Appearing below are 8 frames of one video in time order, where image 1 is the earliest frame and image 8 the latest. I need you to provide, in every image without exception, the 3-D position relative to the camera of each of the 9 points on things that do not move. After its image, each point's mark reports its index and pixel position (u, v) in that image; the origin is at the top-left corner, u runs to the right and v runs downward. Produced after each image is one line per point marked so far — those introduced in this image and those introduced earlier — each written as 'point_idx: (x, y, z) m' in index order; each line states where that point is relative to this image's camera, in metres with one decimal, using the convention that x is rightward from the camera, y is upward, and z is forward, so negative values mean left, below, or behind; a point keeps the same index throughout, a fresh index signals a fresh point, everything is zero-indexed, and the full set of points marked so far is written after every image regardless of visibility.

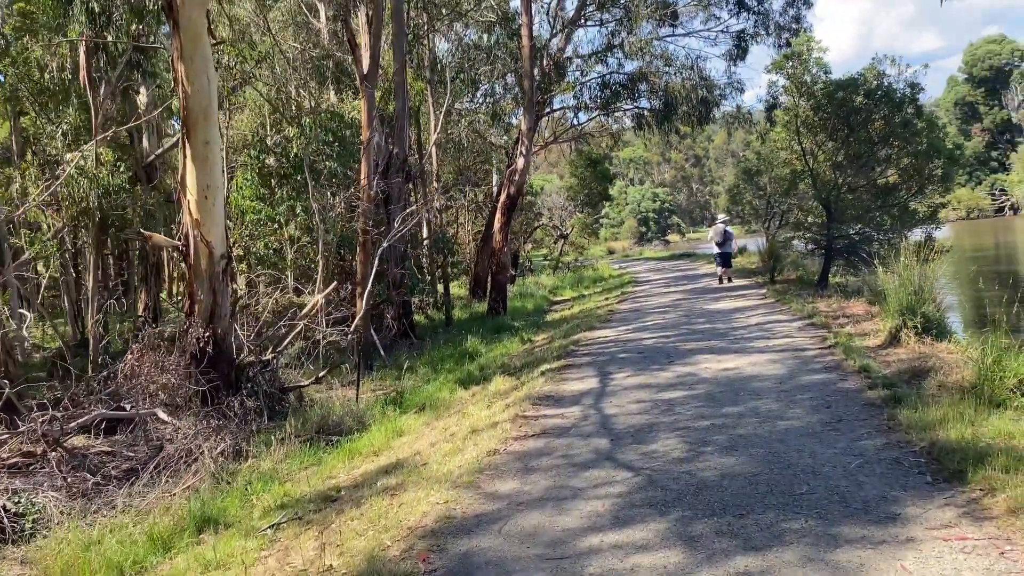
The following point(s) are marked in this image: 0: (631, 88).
0: (+2.2, +3.8, +15.8) m
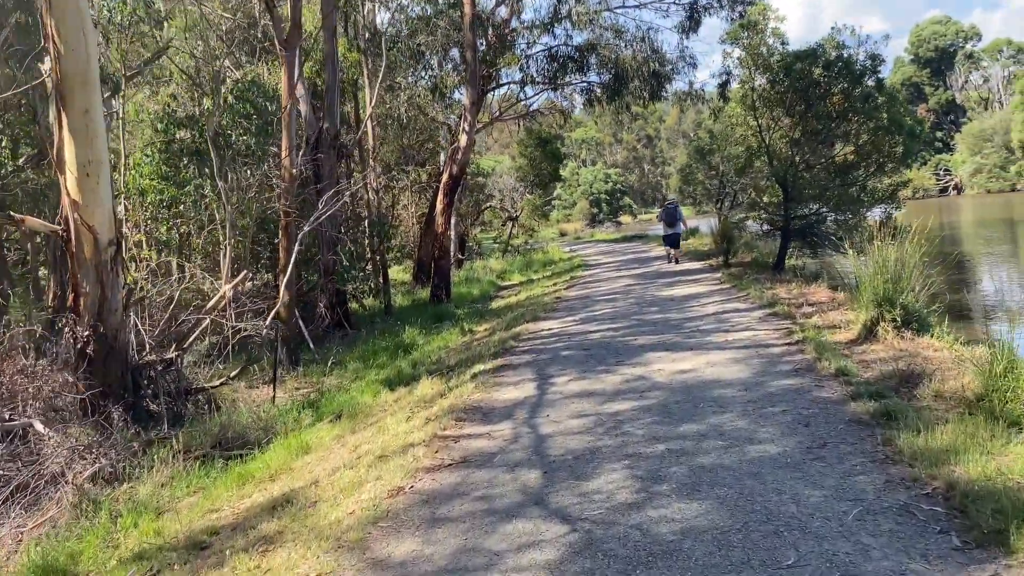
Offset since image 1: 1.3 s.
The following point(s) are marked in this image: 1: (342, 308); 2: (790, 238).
0: (+1.2, +4.0, +15.0) m
1: (-2.5, -0.3, +12.6) m
2: (+4.2, +0.8, +12.7) m
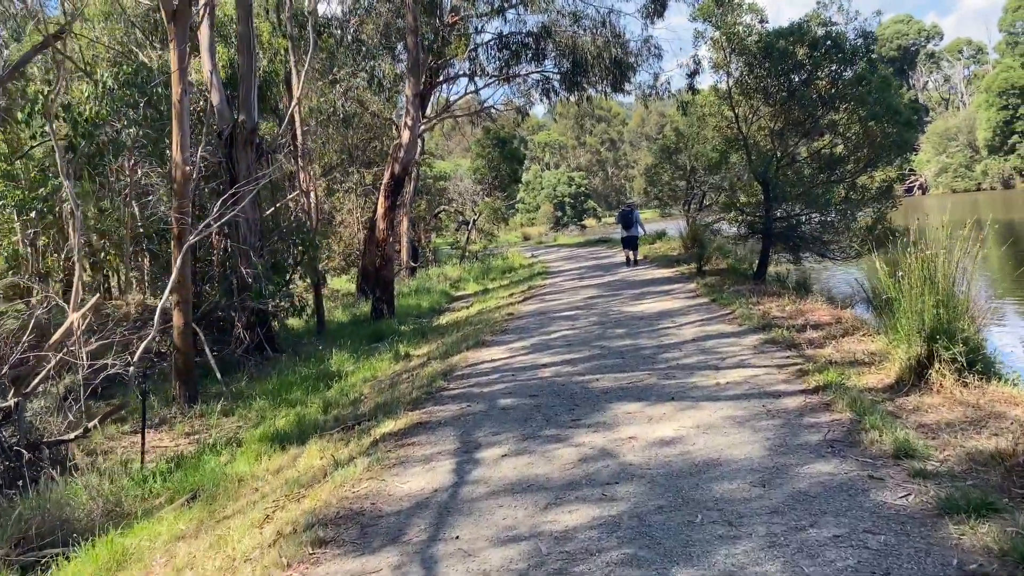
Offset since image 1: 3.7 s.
0: (+0.4, +3.8, +13.5) m
1: (-3.2, -0.5, +10.9) m
2: (+3.5, +0.6, +11.3) m
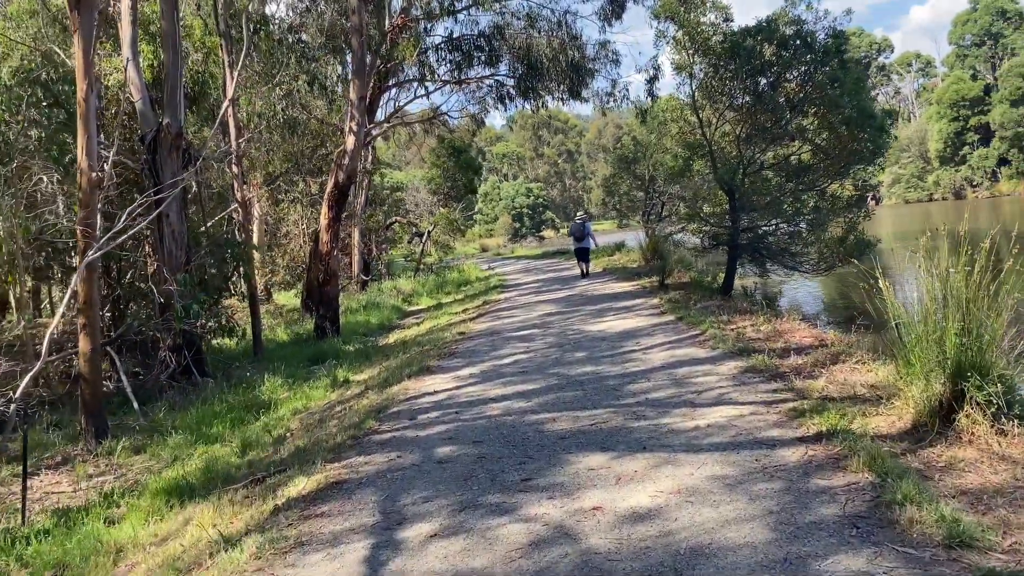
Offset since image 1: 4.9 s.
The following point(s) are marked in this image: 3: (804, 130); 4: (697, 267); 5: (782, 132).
0: (-0.4, +3.6, +12.7) m
1: (-3.8, -0.7, +10.0) m
2: (+2.9, +0.4, +10.7) m
3: (+3.5, +1.9, +10.0) m
4: (+2.9, +0.3, +13.1) m
5: (+3.2, +1.9, +10.0) m
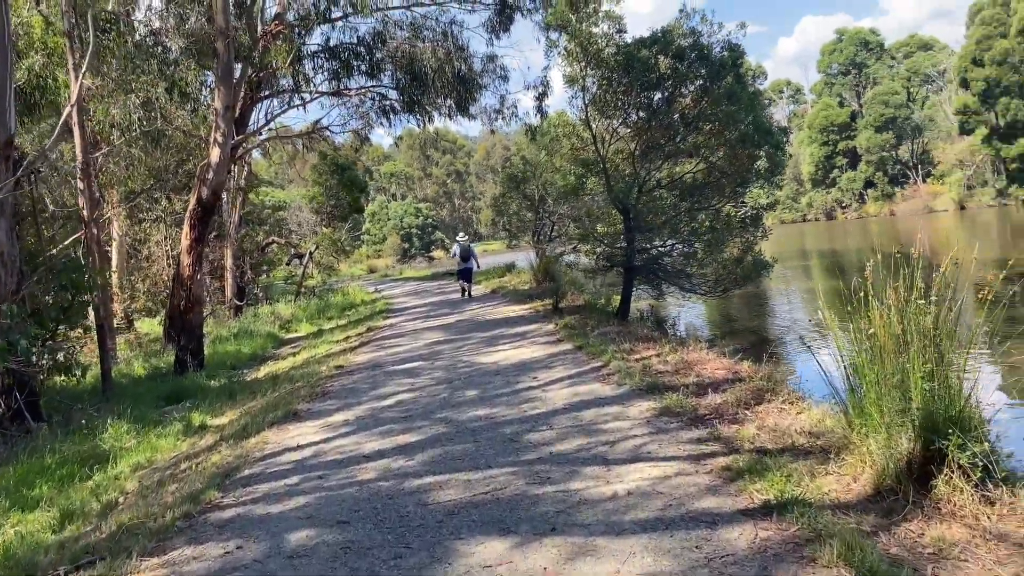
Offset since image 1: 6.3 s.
0: (-2.0, +3.2, +11.9) m
1: (-5.0, -1.1, +8.6) m
2: (+1.5, +0.1, +10.2) m
3: (+2.2, +1.6, +9.6) m
4: (+1.2, 0.0, +12.6) m
5: (+1.9, +1.6, +9.6) m
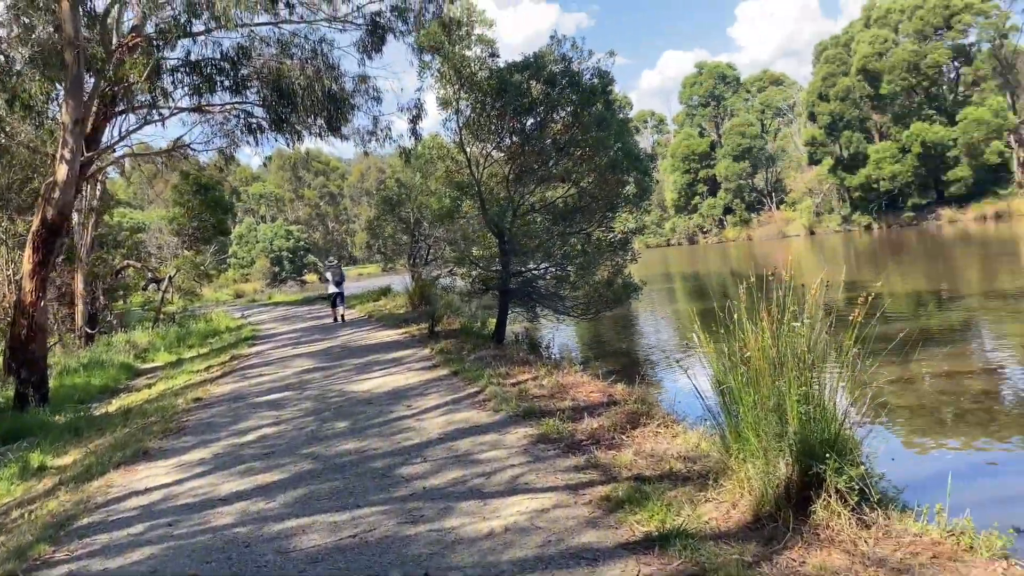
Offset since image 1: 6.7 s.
0: (-3.8, +2.9, +11.4) m
1: (-6.2, -1.3, +7.6) m
2: (0.0, -0.1, +10.2) m
3: (+0.7, +1.3, +9.7) m
4: (-0.7, -0.4, +12.5) m
5: (+0.5, +1.3, +9.7) m
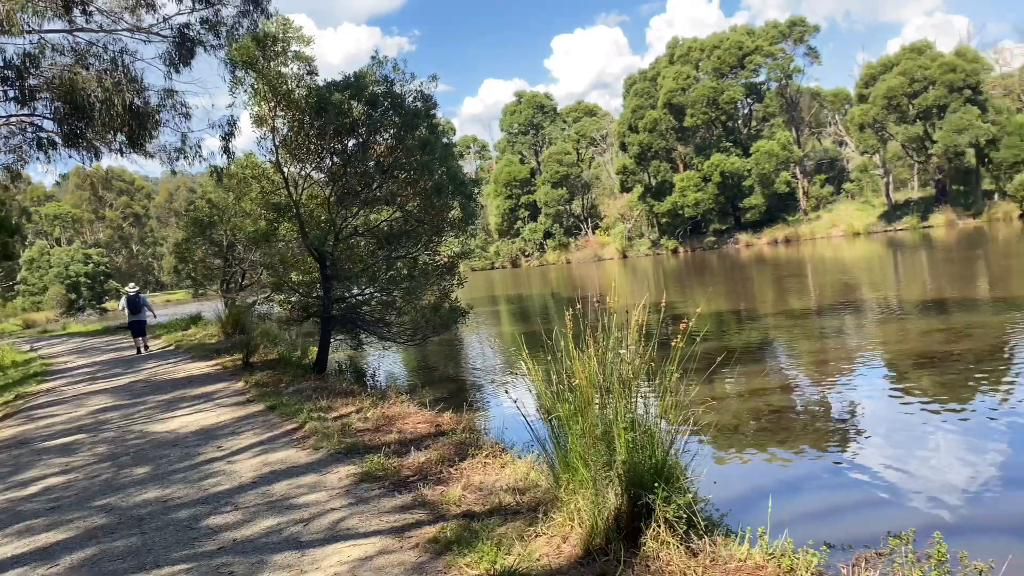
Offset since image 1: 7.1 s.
0: (-6.1, +2.5, +10.3) m
1: (-7.6, -1.6, +6.0) m
2: (-2.1, -0.5, +9.8) m
3: (-1.3, +1.0, +9.5) m
4: (-3.2, -0.8, +11.9) m
5: (-1.5, +1.0, +9.4) m
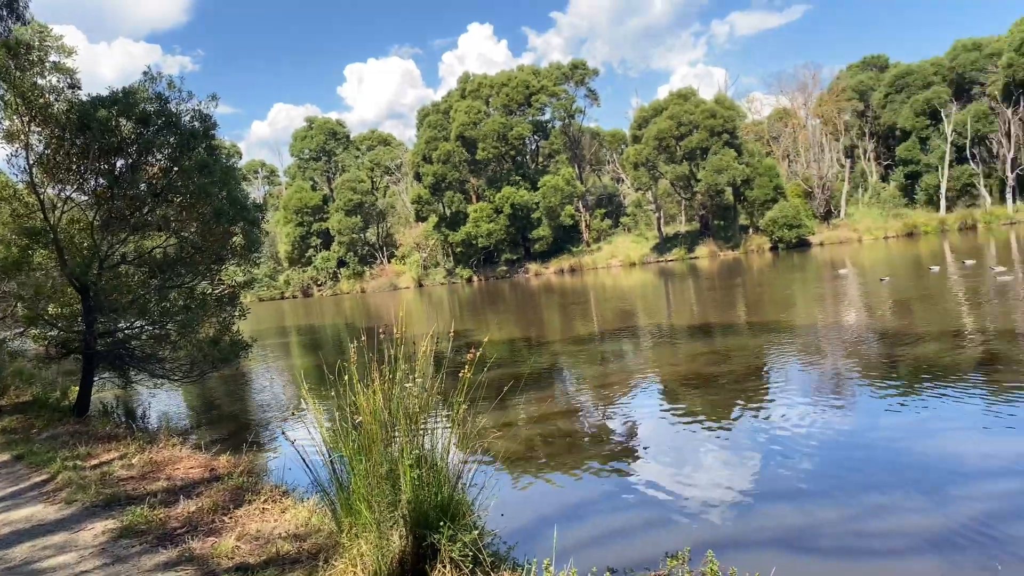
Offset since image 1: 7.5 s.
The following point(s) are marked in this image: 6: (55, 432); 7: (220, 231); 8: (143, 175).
0: (-8.4, +2.1, +8.5) m
1: (-8.8, -1.9, +3.8) m
2: (-4.4, -0.8, +8.9) m
3: (-3.6, +0.7, +8.9) m
4: (-6.0, -1.2, +10.7) m
5: (-3.8, +0.7, +8.7) m
6: (-3.8, -1.2, +7.1) m
7: (-3.1, +0.6, +9.1) m
8: (-3.8, +1.2, +8.7) m
